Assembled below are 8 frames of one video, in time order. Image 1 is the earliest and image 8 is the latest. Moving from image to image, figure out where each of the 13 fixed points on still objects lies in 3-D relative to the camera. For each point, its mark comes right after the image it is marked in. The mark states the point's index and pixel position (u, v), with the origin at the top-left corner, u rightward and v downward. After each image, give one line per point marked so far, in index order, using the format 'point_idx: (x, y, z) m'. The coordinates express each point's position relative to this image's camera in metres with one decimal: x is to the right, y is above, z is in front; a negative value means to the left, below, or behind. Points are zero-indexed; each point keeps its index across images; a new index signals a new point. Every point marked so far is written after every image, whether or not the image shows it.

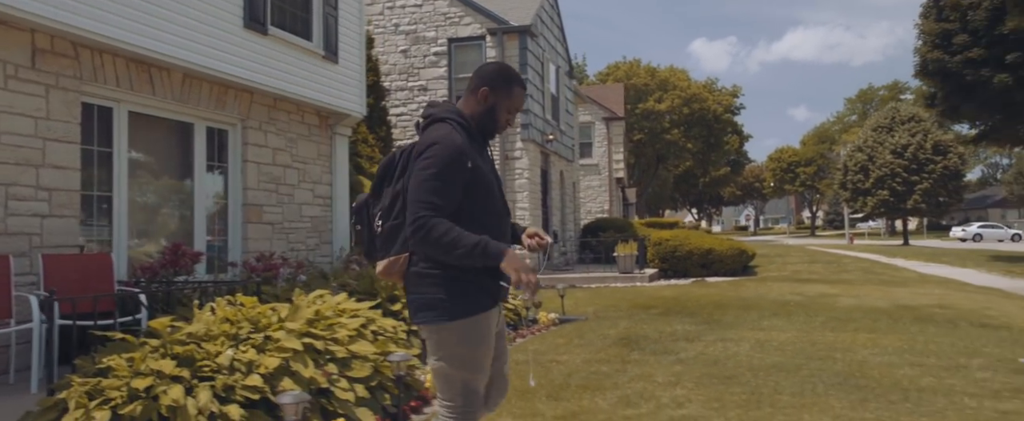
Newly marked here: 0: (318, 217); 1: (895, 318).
0: (-2.7, -0.1, +11.9) m
1: (+4.9, -1.4, +10.8) m
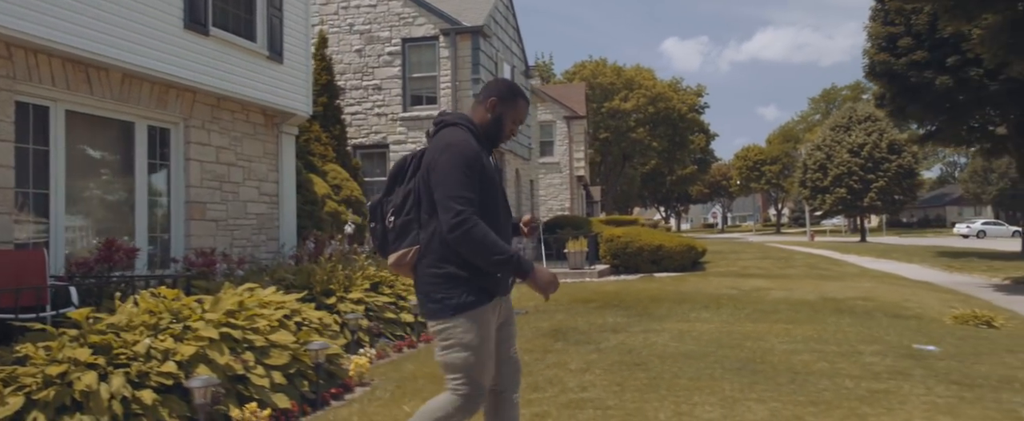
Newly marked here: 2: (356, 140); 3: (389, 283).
0: (-3.6, -0.1, +12.1) m
1: (+4.1, -1.3, +11.3) m
2: (-3.6, +1.7, +19.7) m
3: (-1.5, -0.9, +10.1) m
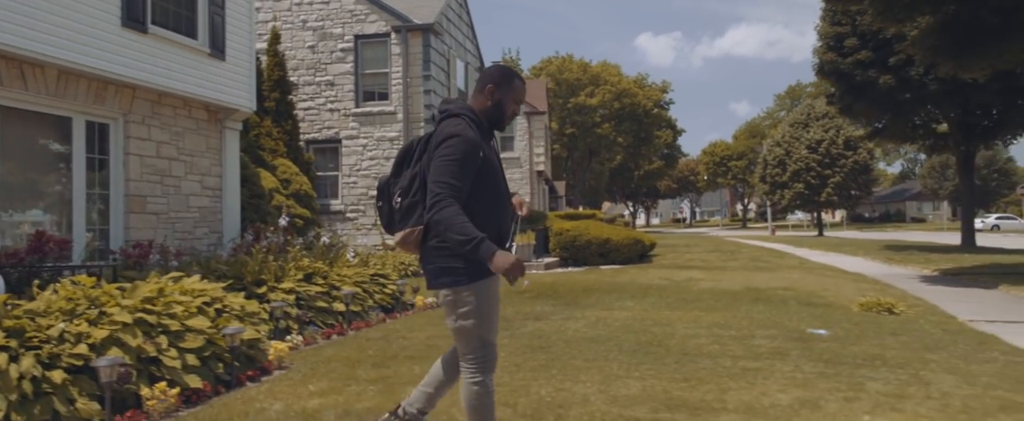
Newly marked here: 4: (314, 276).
0: (-4.5, 0.0, +12.5) m
1: (+3.2, -1.2, +11.8) m
2: (-4.8, +1.8, +20.0) m
3: (-2.4, -0.8, +10.5) m
4: (-2.4, -0.8, +10.4) m
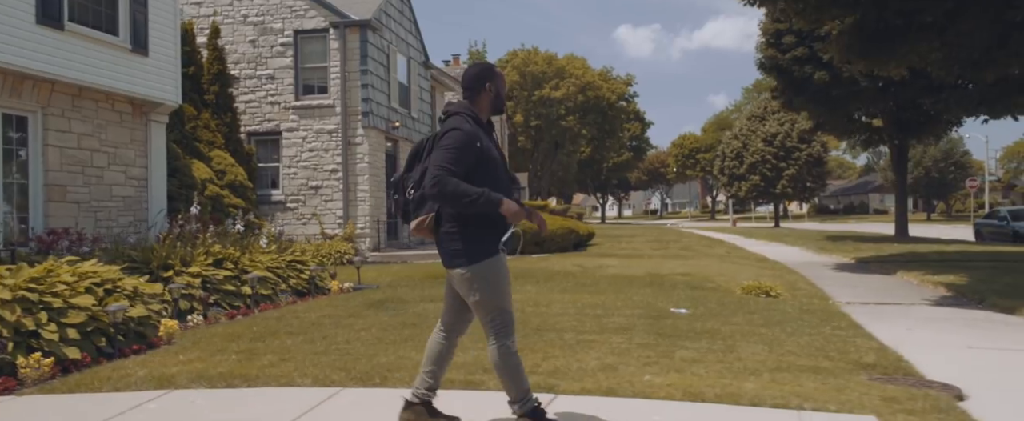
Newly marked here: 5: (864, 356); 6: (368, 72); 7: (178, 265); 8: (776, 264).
0: (-5.9, +0.2, +13.0) m
1: (+1.8, -1.1, +12.6) m
2: (-6.4, +2.0, +20.5) m
3: (-3.7, -0.6, +11.1) m
4: (-3.8, -0.7, +11.0) m
5: (+3.0, -1.2, +7.1) m
6: (-3.4, +3.3, +19.9) m
7: (-4.0, -0.7, +10.1) m
8: (+5.6, -1.1, +17.8) m
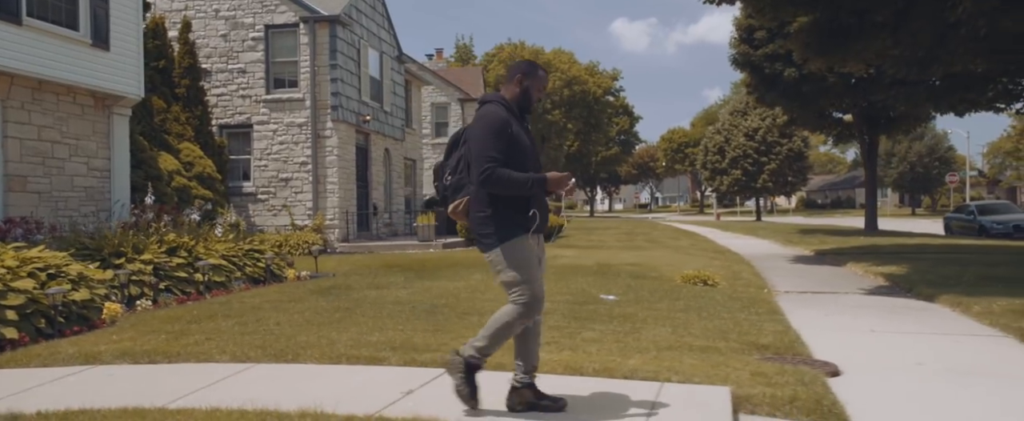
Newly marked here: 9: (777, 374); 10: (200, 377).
0: (-6.7, +0.4, +13.4) m
1: (+1.1, -0.9, +13.0) m
2: (-7.2, +2.3, +20.8) m
3: (-4.4, -0.5, +11.5) m
4: (-4.5, -0.5, +11.4) m
5: (+2.2, -1.1, +7.6) m
6: (-4.2, +3.5, +20.3) m
7: (-4.8, -0.5, +10.5) m
8: (+4.8, -1.0, +18.2) m
9: (+1.9, -1.2, +6.0) m
10: (-2.1, -1.1, +5.6) m
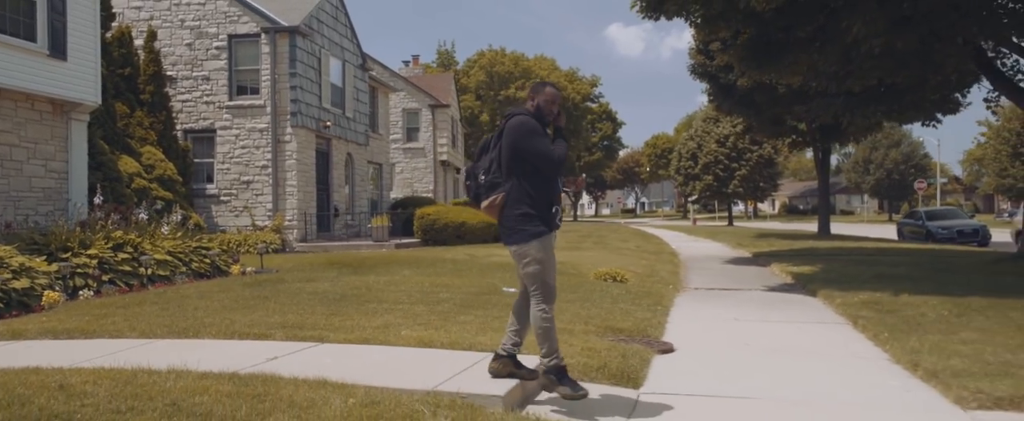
0: (-7.8, +0.4, +14.3) m
1: (-0.1, -1.0, +14.0) m
2: (-8.4, +2.2, +21.8) m
3: (-5.6, -0.5, +12.4) m
4: (-5.7, -0.5, +12.3) m
5: (+1.1, -1.1, +8.6) m
6: (-5.4, +3.4, +21.3) m
7: (-5.9, -0.5, +11.4) m
8: (+3.6, -1.0, +19.3) m
9: (+0.8, -1.2, +7.0) m
10: (-3.2, -1.1, +6.6) m
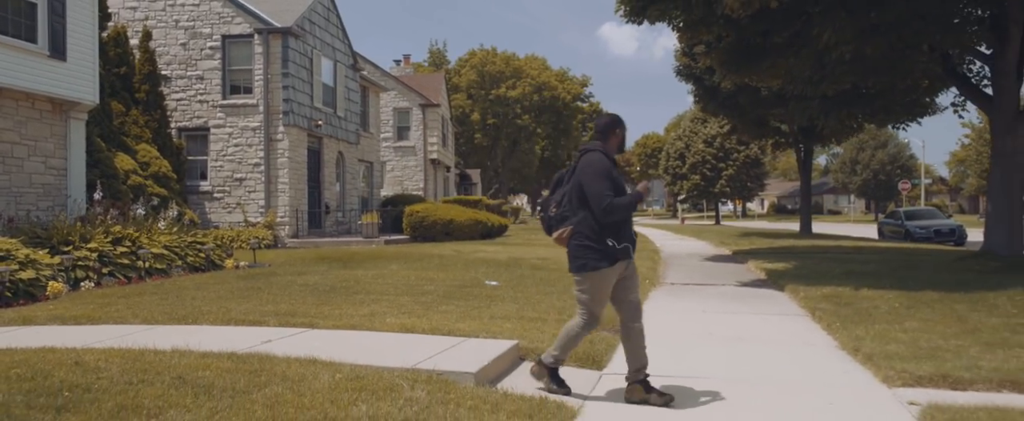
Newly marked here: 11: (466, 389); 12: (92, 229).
0: (-8.1, +0.5, +14.8) m
1: (-0.4, -0.9, +14.6) m
2: (-8.8, +2.3, +22.2) m
3: (-5.8, -0.4, +12.9) m
4: (-5.9, -0.4, +12.8) m
5: (+0.9, -1.1, +9.2) m
6: (-5.8, +3.5, +21.8) m
7: (-6.2, -0.4, +12.0) m
8: (+3.3, -1.0, +19.9) m
9: (+0.6, -1.1, +7.6) m
10: (-3.4, -1.0, +7.1) m
11: (-0.3, -1.1, +5.2) m
12: (-6.2, -0.3, +12.4) m
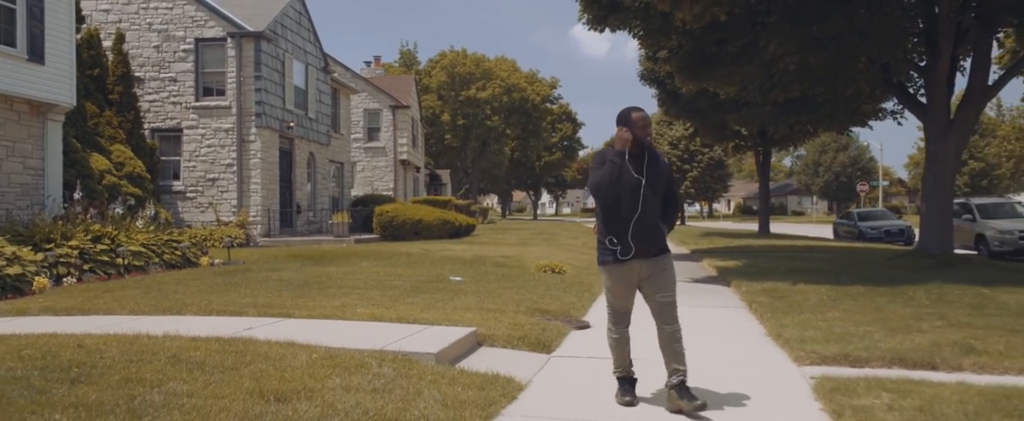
0: (-8.8, +0.5, +15.3) m
1: (-1.0, -0.9, +15.3) m
2: (-9.7, +2.3, +22.7) m
3: (-6.4, -0.4, +13.5) m
4: (-6.5, -0.4, +13.4) m
5: (+0.4, -1.1, +9.9) m
6: (-6.6, +3.5, +22.3) m
7: (-6.7, -0.4, +12.5) m
8: (+2.4, -1.0, +20.7) m
9: (+0.2, -1.1, +8.3) m
10: (-3.8, -1.0, +7.8) m
11: (-0.6, -1.1, +5.9) m
12: (-6.8, -0.3, +12.9) m
